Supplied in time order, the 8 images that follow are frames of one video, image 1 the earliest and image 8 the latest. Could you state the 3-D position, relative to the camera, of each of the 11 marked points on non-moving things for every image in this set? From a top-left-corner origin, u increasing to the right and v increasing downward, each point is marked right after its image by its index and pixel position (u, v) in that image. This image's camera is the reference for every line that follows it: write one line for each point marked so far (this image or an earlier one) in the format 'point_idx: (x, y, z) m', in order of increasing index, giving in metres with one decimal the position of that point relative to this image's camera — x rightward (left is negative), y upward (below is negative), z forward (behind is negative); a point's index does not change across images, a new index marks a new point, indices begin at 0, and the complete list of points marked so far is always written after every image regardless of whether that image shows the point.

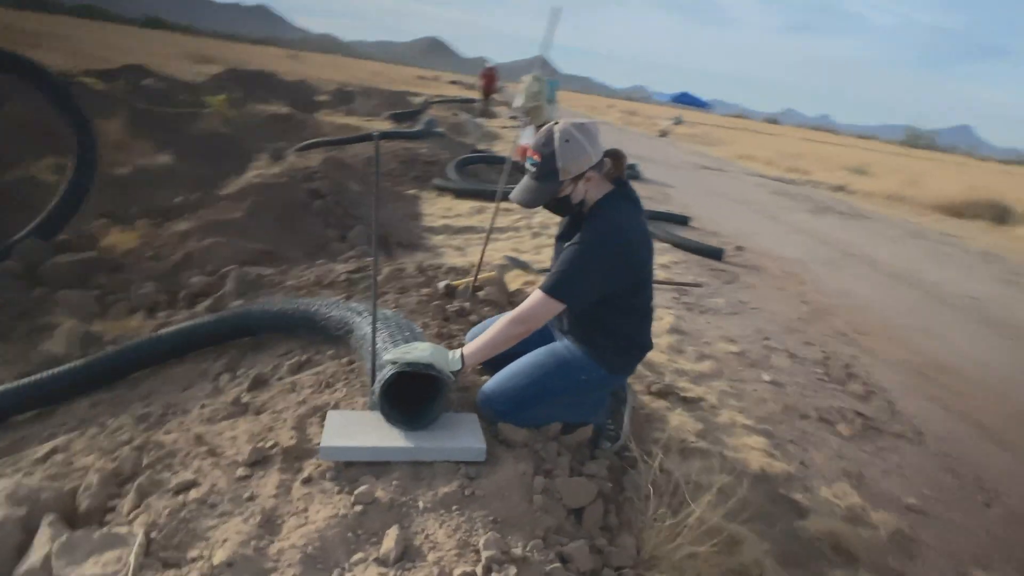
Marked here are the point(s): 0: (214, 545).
0: (-0.9, -0.8, +2.0) m
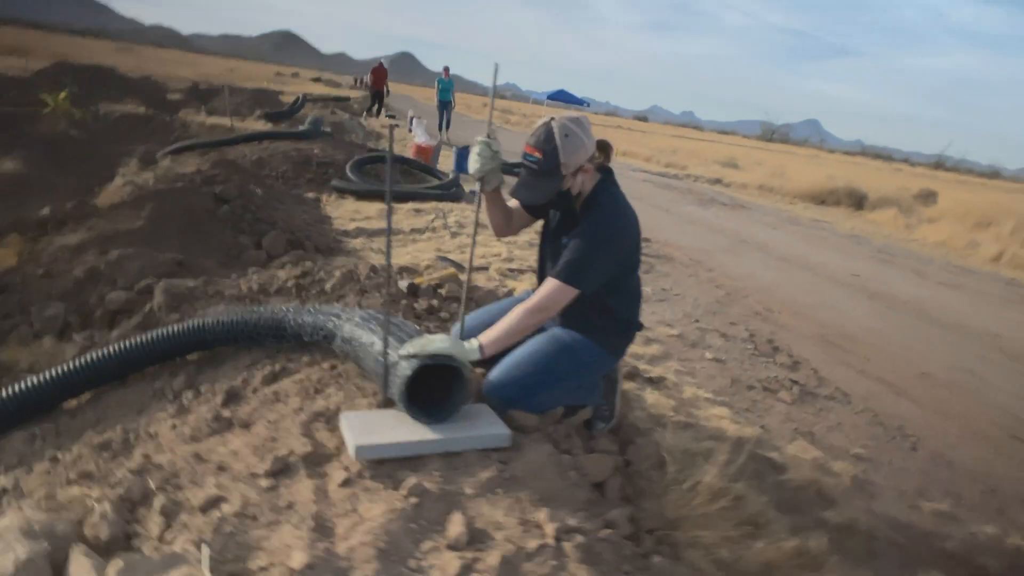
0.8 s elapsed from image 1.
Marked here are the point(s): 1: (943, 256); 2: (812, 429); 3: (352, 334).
0: (-0.7, -0.8, +2.0) m
1: (+8.0, +0.6, +11.8) m
2: (+1.8, -0.9, +3.9) m
3: (-0.8, -0.3, +3.1) m
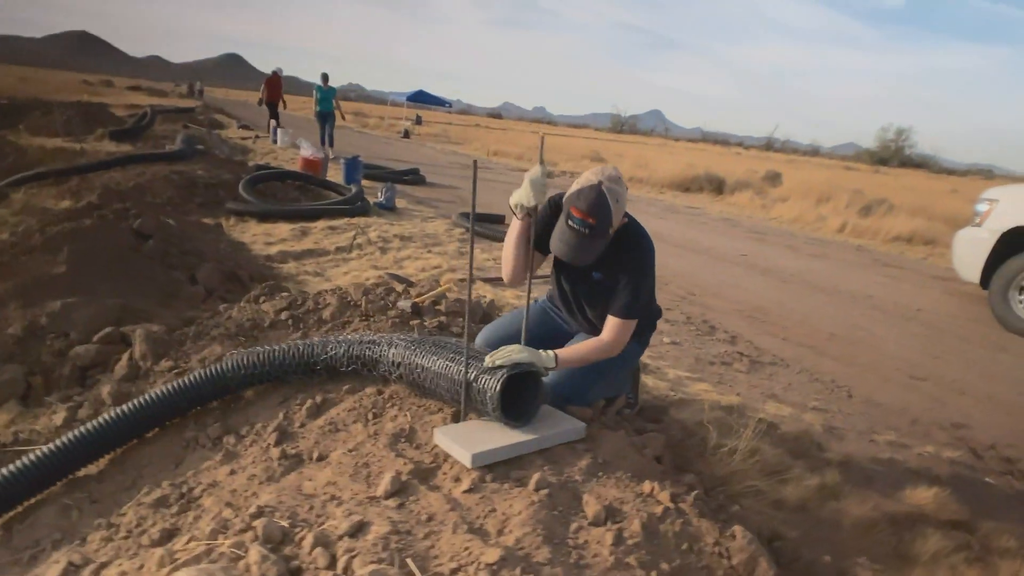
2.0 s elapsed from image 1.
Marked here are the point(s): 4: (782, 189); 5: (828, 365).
0: (-0.2, -0.9, +2.2) m
1: (+6.1, +1.2, +13.6) m
2: (+1.9, -0.8, +4.7) m
3: (-0.6, -0.4, +3.3) m
4: (+7.6, +2.8, +17.9) m
5: (+2.7, -0.7, +5.5) m
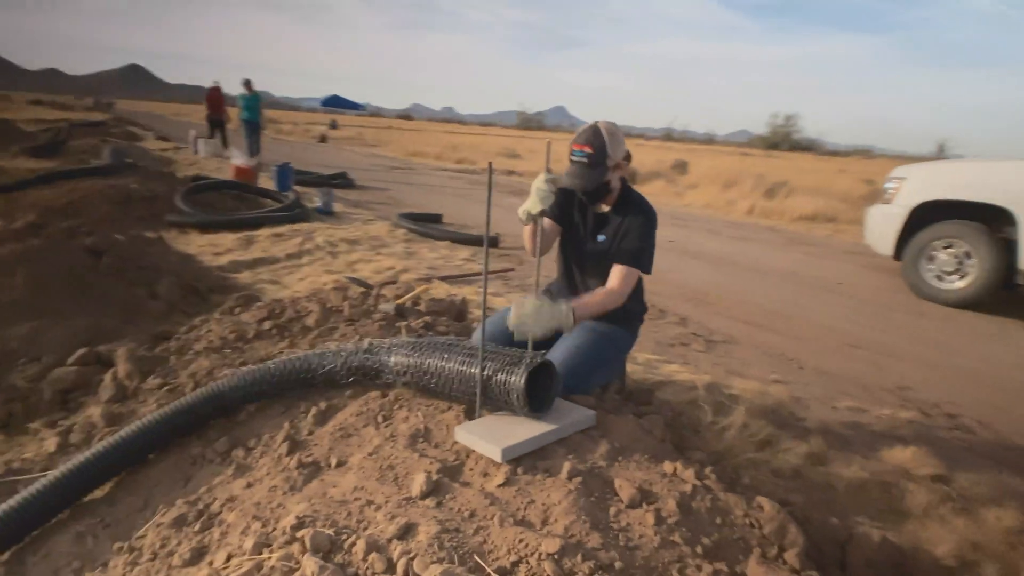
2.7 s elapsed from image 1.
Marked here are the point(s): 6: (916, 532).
0: (0.0, -0.9, +2.3) m
1: (+4.7, +1.6, +14.4) m
2: (+1.7, -0.6, +5.0) m
3: (-0.6, -0.4, +3.3) m
4: (+5.5, +3.3, +18.8) m
5: (+2.4, -0.5, +5.9) m
6: (+2.0, -1.2, +3.1) m
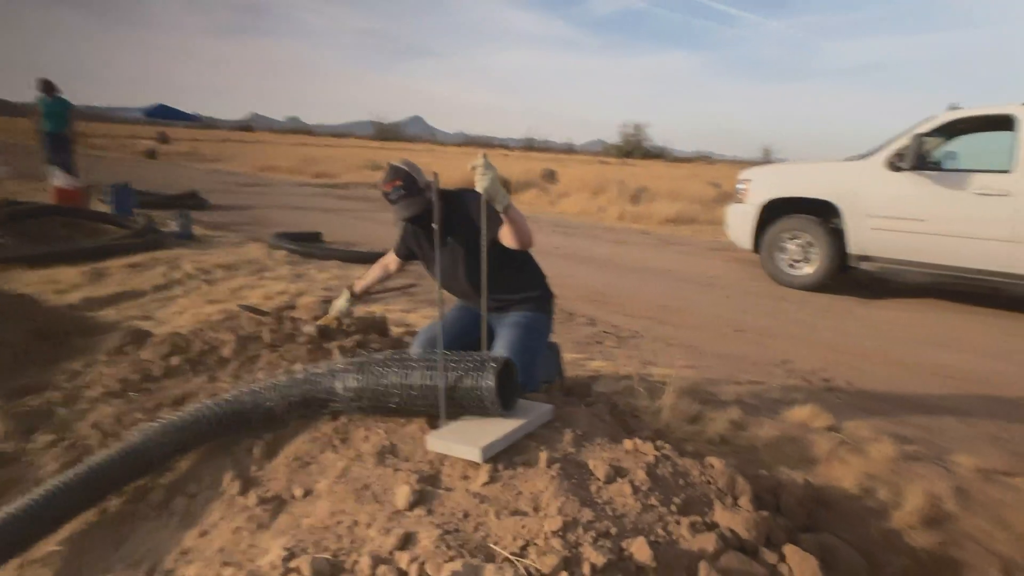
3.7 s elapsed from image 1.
0: (0.0, -0.9, +2.4) m
1: (+1.9, +1.6, +15.3) m
2: (+1.1, -0.6, +5.4) m
3: (-0.8, -0.5, +3.3) m
4: (+1.6, +3.2, +19.7) m
5: (+1.6, -0.4, +6.5) m
6: (+1.8, -1.1, +3.6) m
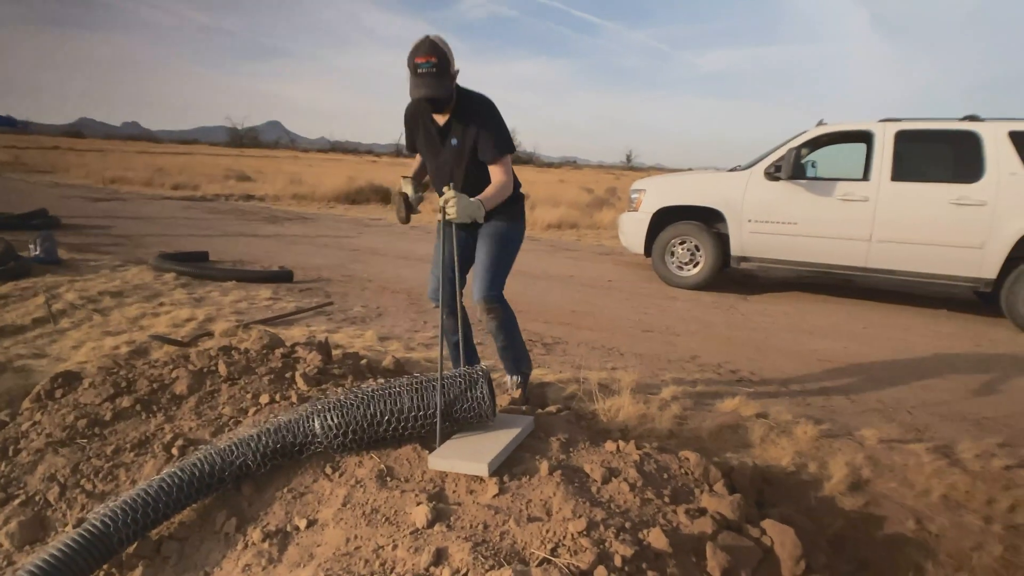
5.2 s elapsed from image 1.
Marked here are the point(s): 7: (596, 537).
0: (+0.1, -1.0, +2.6) m
1: (-0.7, +1.4, +15.6) m
2: (+0.6, -0.7, +5.8) m
3: (-0.9, -0.6, +3.3) m
4: (-1.9, +2.9, +20.0) m
5: (+0.8, -0.5, +7.0) m
6: (+1.7, -1.1, +4.2) m
7: (+0.3, -1.1, +2.7) m
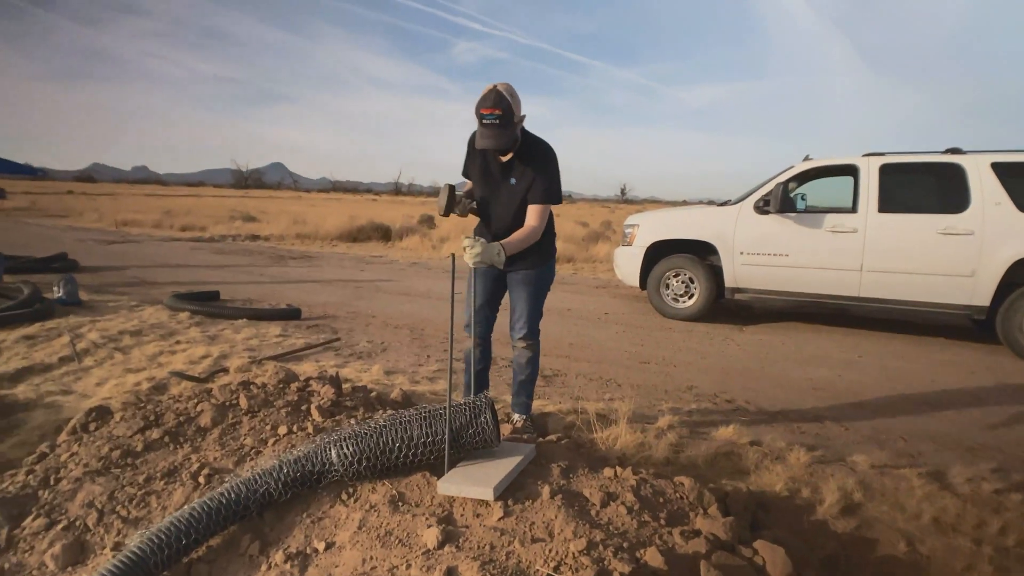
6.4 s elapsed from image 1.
0: (+0.1, -1.2, +2.8) m
1: (-0.7, +0.6, +15.9) m
2: (+0.6, -1.0, +6.0) m
3: (-0.8, -0.9, +3.6) m
4: (-1.9, +1.8, +20.3) m
5: (+0.9, -0.9, +7.2) m
6: (+1.7, -1.3, +4.4) m
7: (+0.4, -1.2, +2.9) m
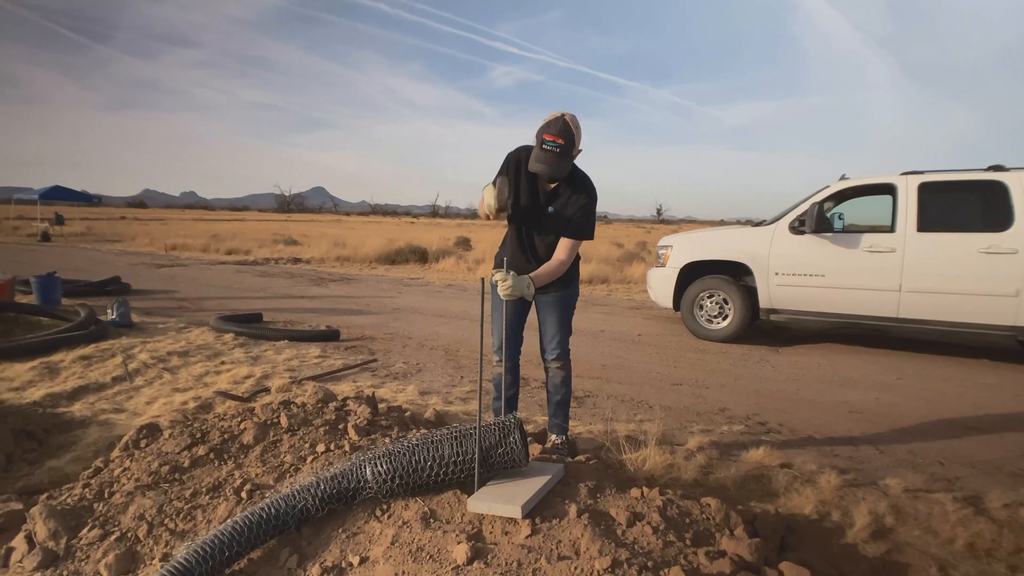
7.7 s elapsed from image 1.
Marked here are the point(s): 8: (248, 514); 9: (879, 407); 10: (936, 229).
0: (+0.3, -1.3, +2.9) m
1: (+0.2, 0.0, +16.1) m
2: (+0.9, -1.2, +6.1) m
3: (-0.7, -1.0, +3.7) m
4: (-0.8, +1.1, +20.6) m
5: (+1.2, -1.1, +7.2) m
6: (+1.9, -1.5, +4.3) m
7: (+0.5, -1.3, +2.9) m
8: (-1.5, -1.2, +3.5) m
9: (+3.8, -1.2, +6.6) m
10: (+5.2, +0.7, +7.9) m
